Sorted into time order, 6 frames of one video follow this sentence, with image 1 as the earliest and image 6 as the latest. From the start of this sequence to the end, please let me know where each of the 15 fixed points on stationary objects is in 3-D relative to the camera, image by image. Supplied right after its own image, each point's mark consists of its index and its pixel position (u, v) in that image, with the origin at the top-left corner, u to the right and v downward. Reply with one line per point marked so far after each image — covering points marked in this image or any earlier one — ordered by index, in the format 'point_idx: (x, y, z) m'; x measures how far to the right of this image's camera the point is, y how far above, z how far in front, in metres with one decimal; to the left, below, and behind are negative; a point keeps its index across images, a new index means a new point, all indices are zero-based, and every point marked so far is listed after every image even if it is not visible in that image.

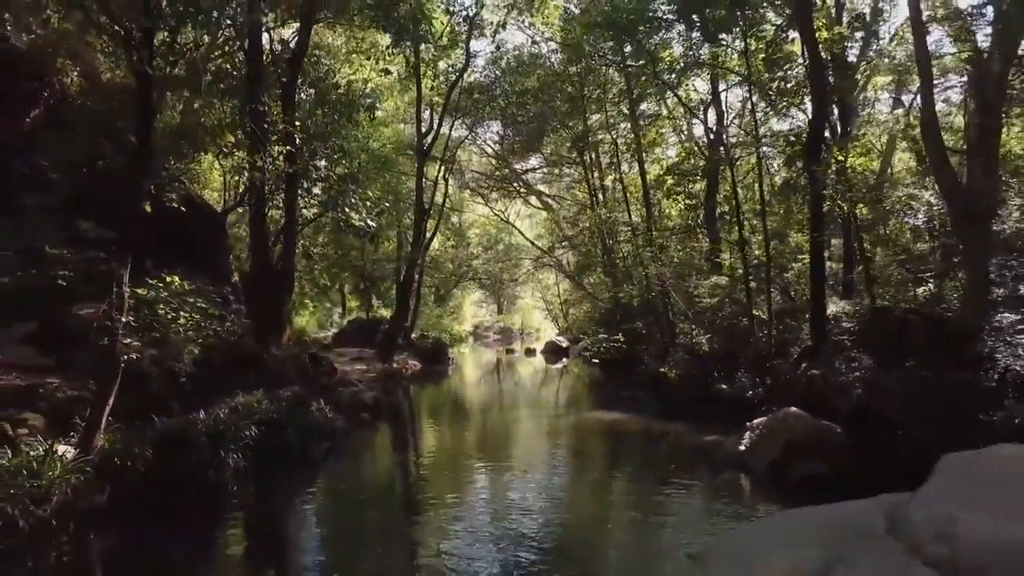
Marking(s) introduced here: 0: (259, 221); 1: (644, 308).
0: (-5.1, +1.4, +14.3) m
1: (+3.7, -0.5, +19.5) m
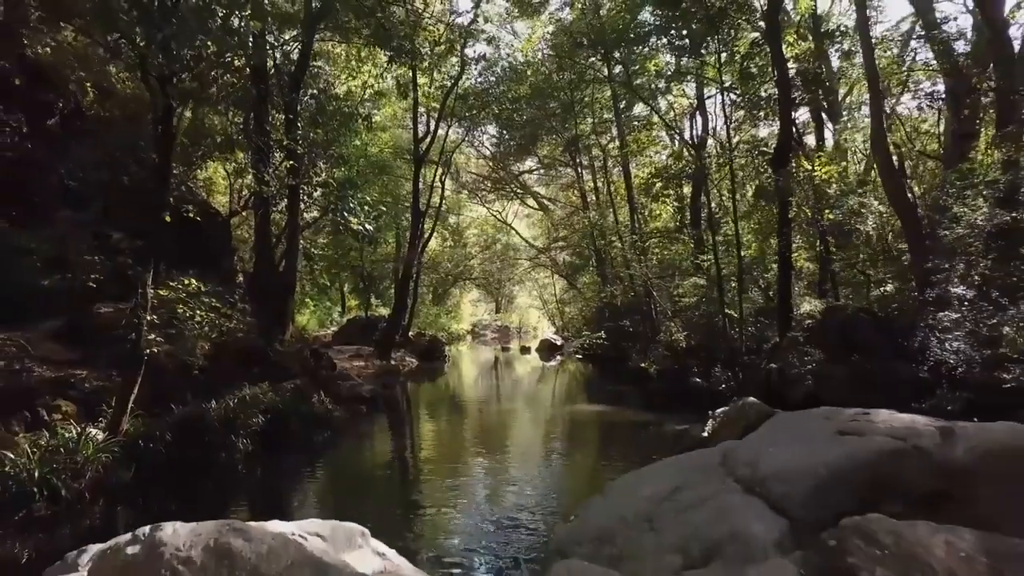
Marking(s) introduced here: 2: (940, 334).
0: (-5.4, +1.4, +15.2) m
1: (+3.5, -0.5, +20.4) m
2: (+5.9, -0.6, +9.6) m
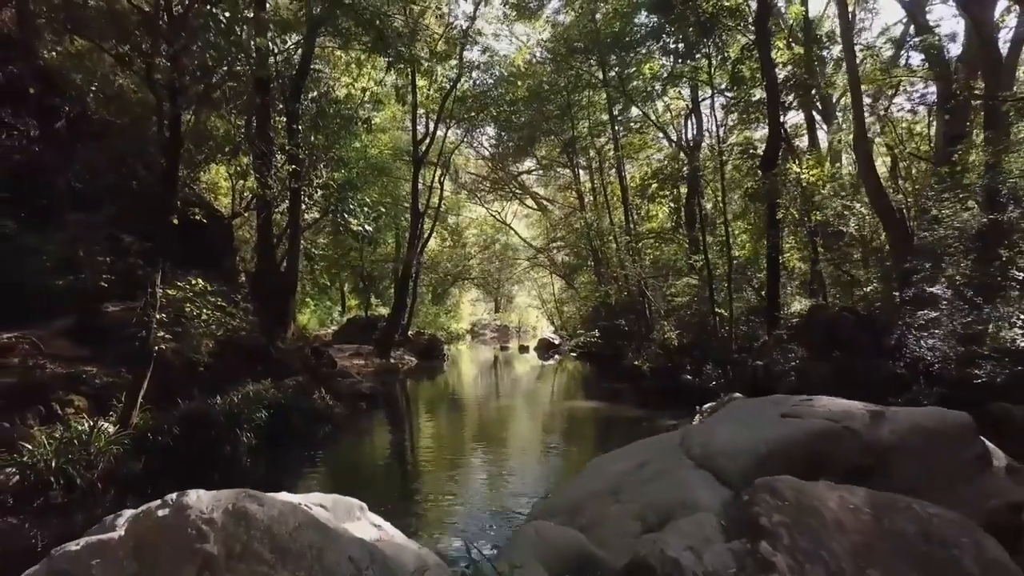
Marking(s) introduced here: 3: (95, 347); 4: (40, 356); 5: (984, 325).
0: (-5.5, +1.4, +15.6) m
1: (+3.4, -0.5, +20.8) m
2: (+5.9, -0.6, +10.0) m
3: (-6.4, -0.9, +10.9) m
4: (-6.5, -0.9, +9.8) m
5: (+6.1, -0.5, +9.0) m
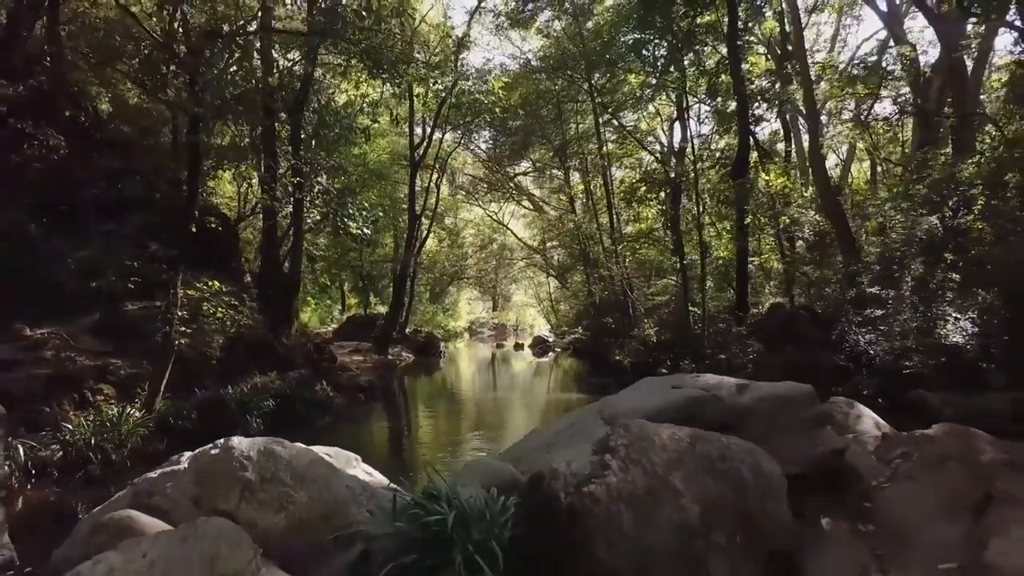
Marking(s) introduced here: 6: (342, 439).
0: (-5.7, +1.4, +16.7) m
1: (+3.1, -0.5, +21.9) m
2: (+5.6, -0.6, +11.0) m
3: (-6.7, -0.9, +11.9) m
4: (-6.8, -0.9, +10.9) m
5: (+5.9, -0.5, +10.1) m
6: (-2.9, -2.6, +12.0) m
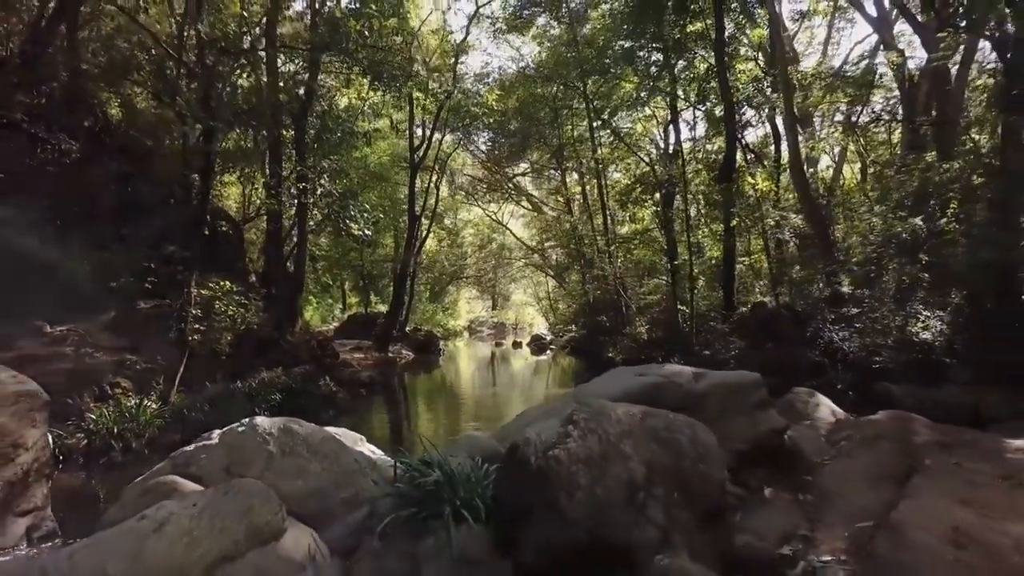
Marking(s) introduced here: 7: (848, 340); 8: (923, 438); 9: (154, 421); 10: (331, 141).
0: (-5.8, +1.4, +17.3) m
1: (+3.0, -0.5, +22.5) m
2: (+5.5, -0.6, +11.7) m
3: (-6.8, -0.9, +12.6) m
4: (-6.9, -0.9, +11.5) m
5: (+5.8, -0.5, +10.7) m
6: (-3.0, -2.6, +12.6) m
7: (+5.4, -0.9, +11.3) m
8: (+3.1, -1.1, +5.4) m
9: (-4.9, -1.8, +9.7) m
10: (-4.5, +3.6, +17.6) m
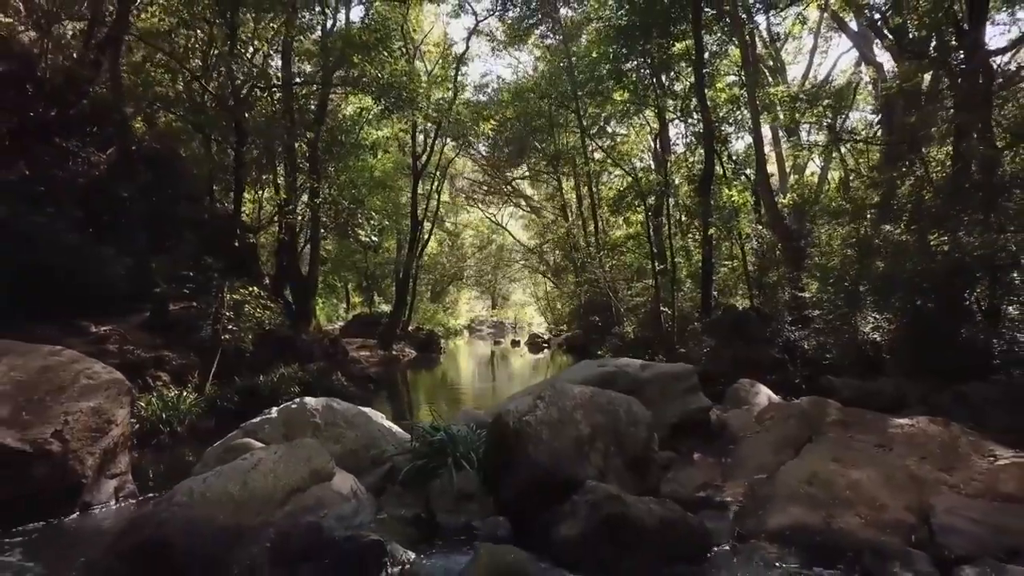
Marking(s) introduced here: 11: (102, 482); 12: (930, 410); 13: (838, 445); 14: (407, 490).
0: (-5.9, +1.3, +18.7) m
1: (+2.9, -0.5, +23.9) m
2: (+5.4, -0.7, +13.1) m
3: (-6.9, -1.0, +14.0) m
4: (-7.0, -1.0, +12.9) m
5: (+5.7, -0.6, +12.1) m
6: (-3.1, -2.7, +14.0) m
7: (+5.3, -1.0, +12.7) m
8: (+3.0, -1.2, +6.8) m
9: (-5.0, -1.9, +11.1) m
10: (-4.6, +3.6, +19.0) m
11: (-3.9, -1.9, +6.8) m
12: (+5.4, -1.6, +9.1) m
13: (+2.8, -1.4, +6.0) m
14: (-0.9, -1.8, +6.1) m
